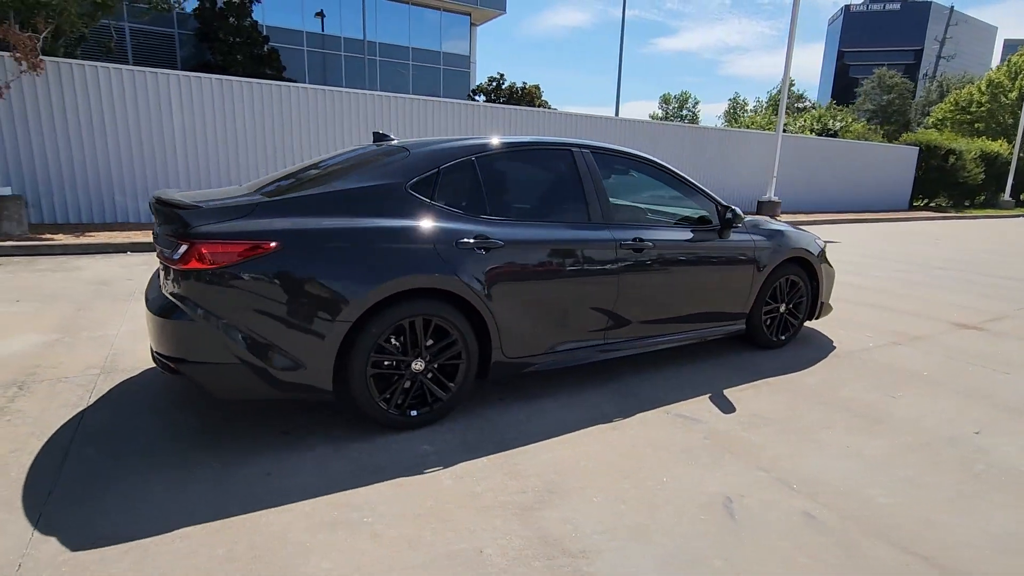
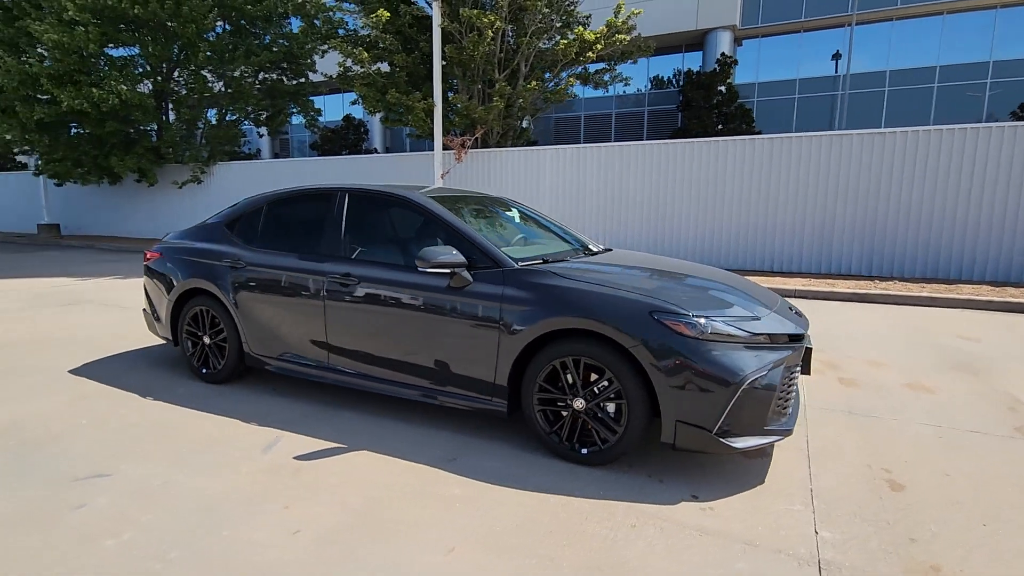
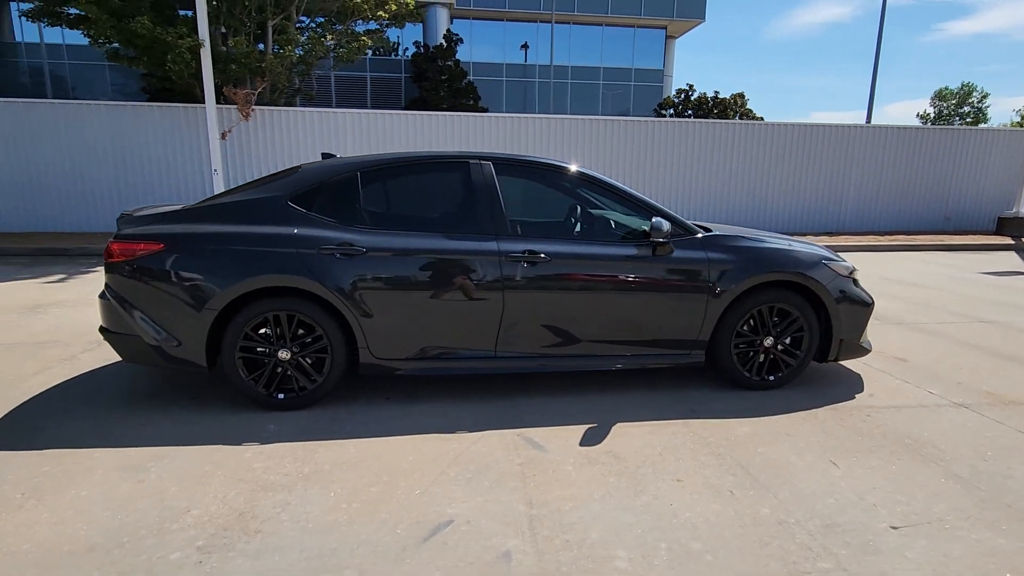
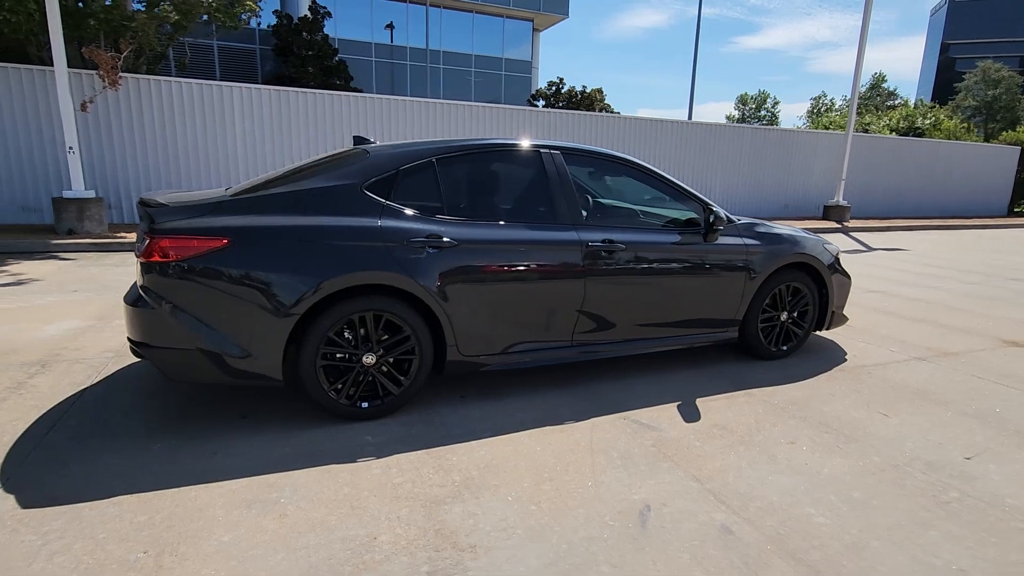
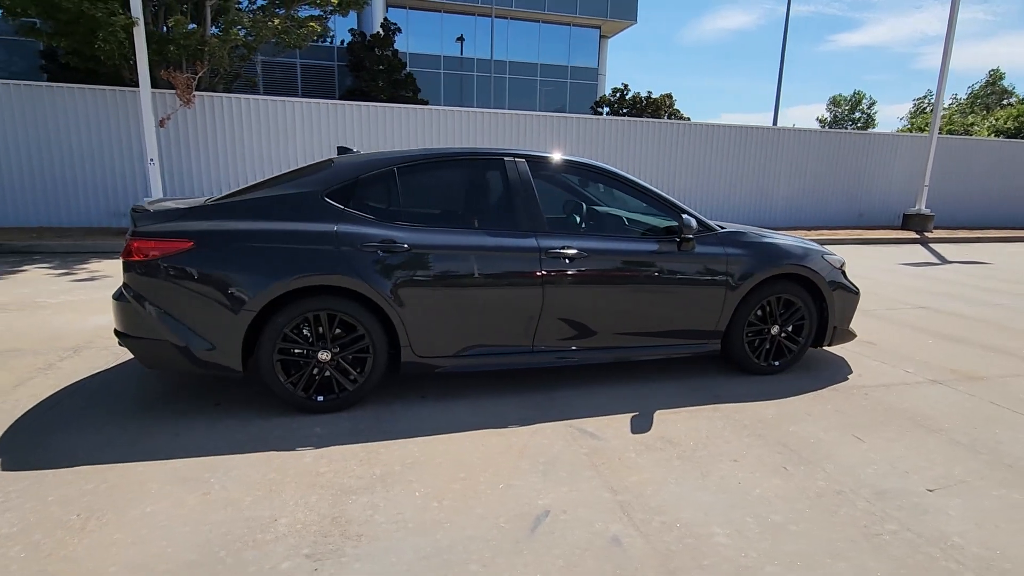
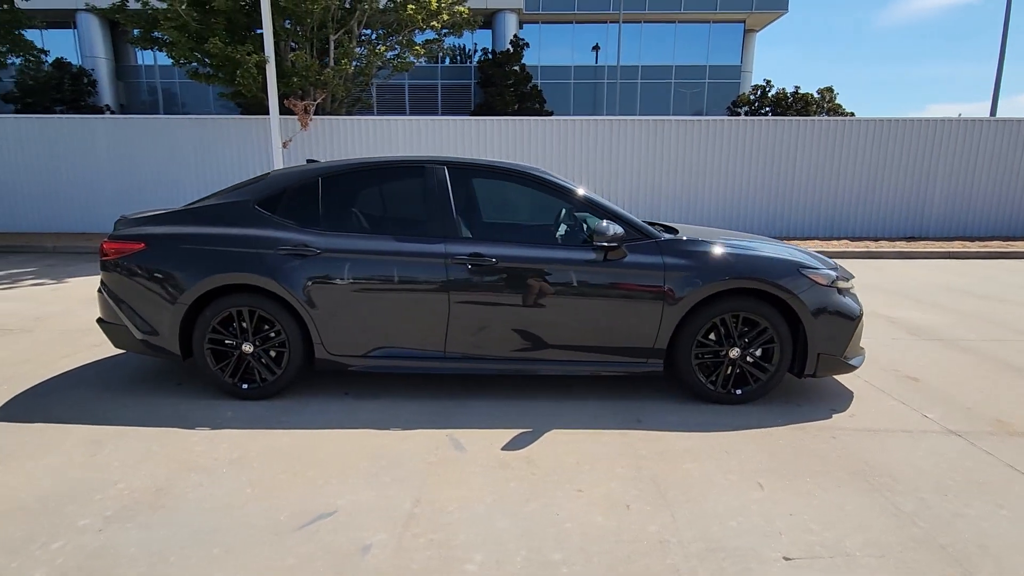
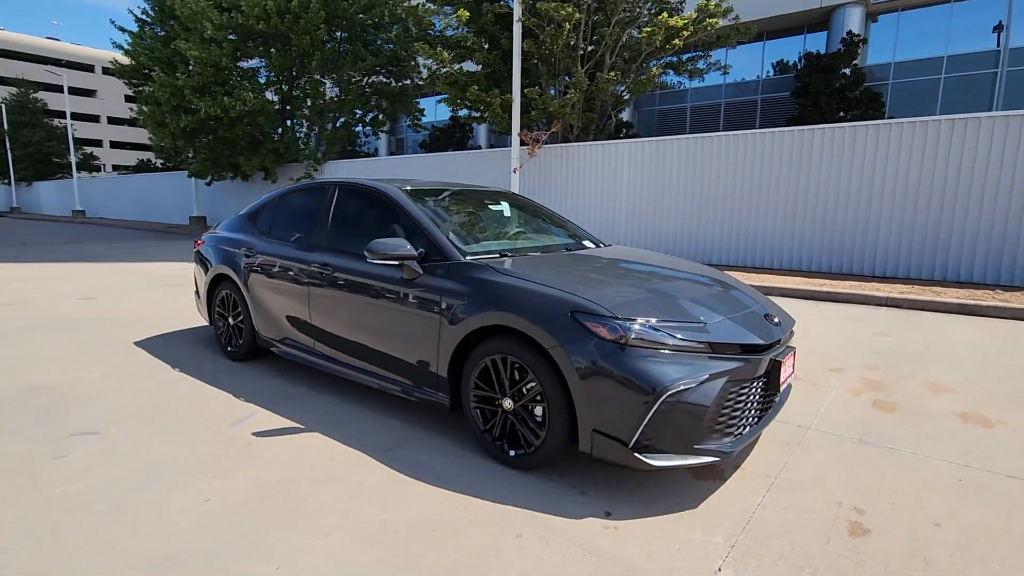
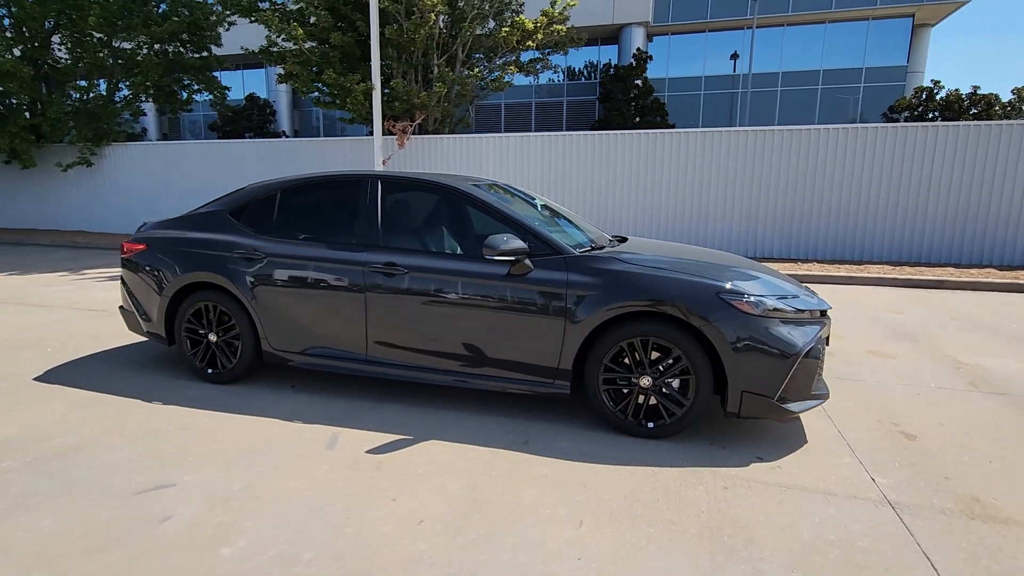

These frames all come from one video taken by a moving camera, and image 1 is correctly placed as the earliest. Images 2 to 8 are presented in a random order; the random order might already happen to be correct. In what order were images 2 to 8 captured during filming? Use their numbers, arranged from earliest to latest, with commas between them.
4, 5, 3, 6, 8, 2, 7
